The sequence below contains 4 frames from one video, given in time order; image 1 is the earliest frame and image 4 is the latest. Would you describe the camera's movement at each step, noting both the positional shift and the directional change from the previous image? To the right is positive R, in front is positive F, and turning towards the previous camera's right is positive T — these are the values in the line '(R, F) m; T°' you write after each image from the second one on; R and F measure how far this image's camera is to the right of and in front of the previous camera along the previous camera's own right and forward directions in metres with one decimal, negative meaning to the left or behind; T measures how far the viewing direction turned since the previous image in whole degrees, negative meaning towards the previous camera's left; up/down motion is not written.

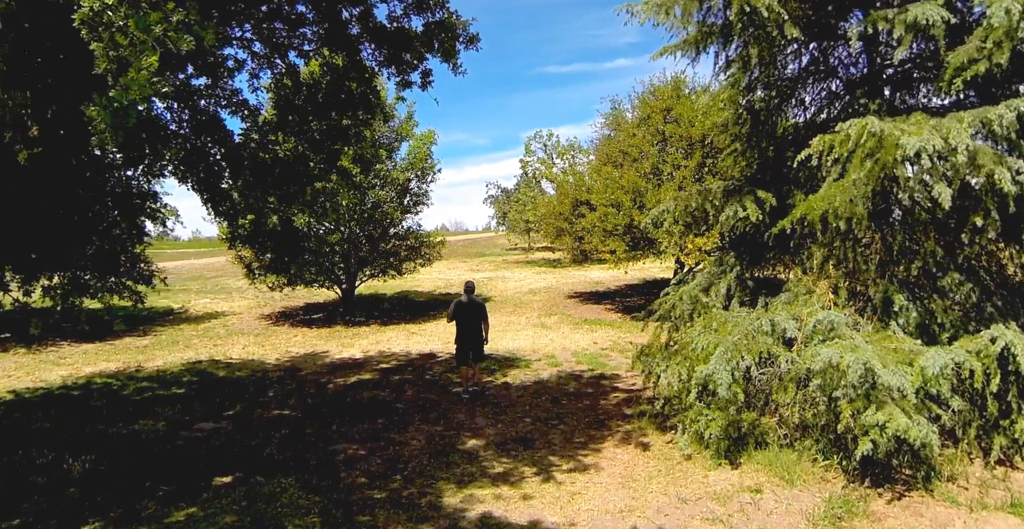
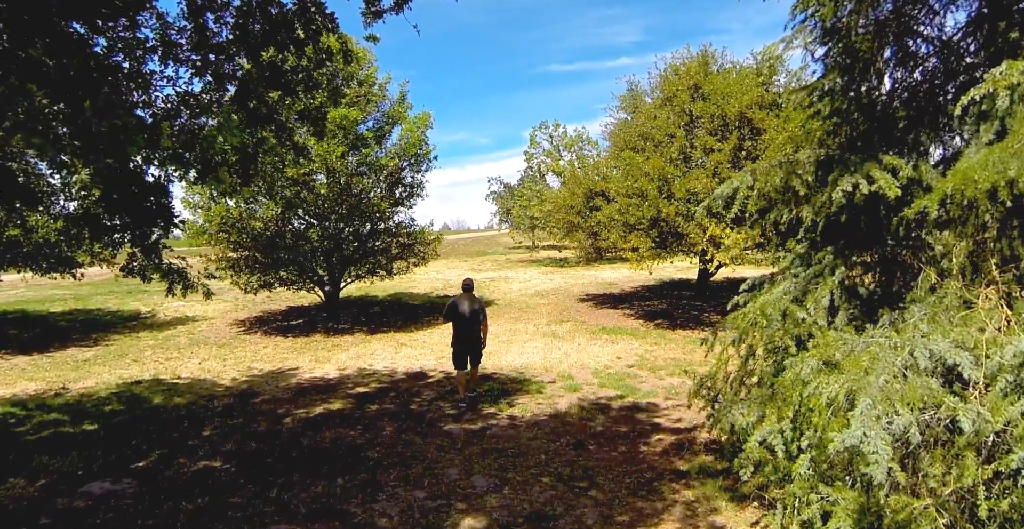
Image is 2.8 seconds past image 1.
(-0.1, +2.4) m; 0°
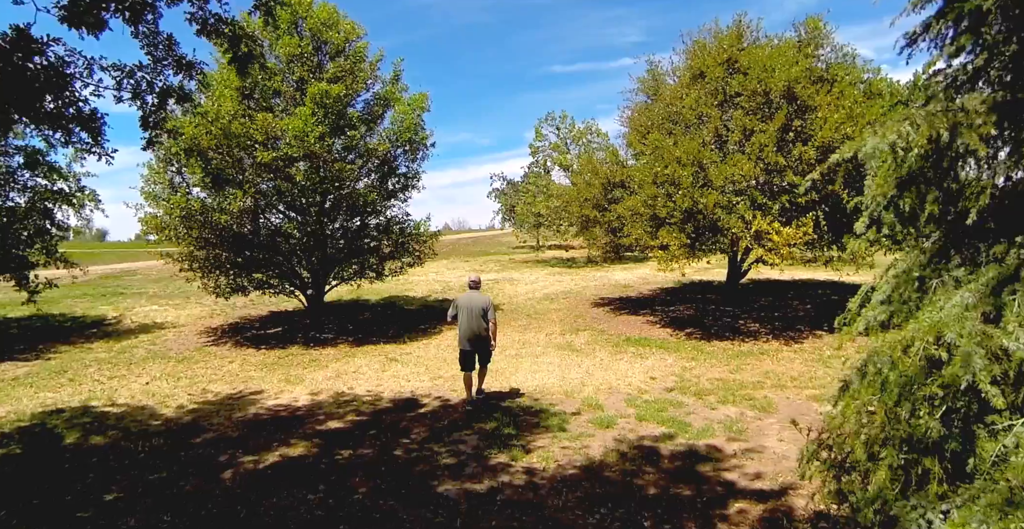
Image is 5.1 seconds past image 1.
(-0.2, +2.1) m; 0°
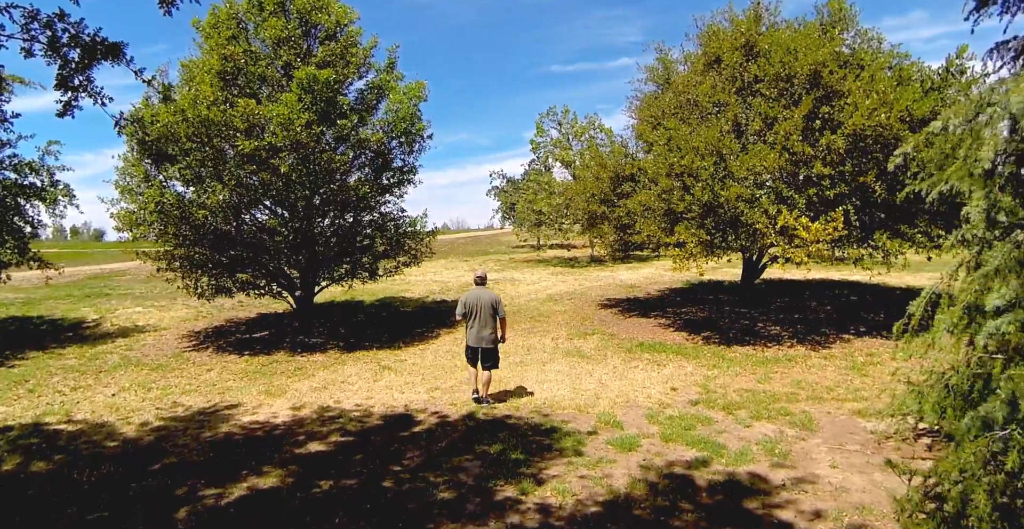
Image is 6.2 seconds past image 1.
(-0.1, +1.0) m; 0°
